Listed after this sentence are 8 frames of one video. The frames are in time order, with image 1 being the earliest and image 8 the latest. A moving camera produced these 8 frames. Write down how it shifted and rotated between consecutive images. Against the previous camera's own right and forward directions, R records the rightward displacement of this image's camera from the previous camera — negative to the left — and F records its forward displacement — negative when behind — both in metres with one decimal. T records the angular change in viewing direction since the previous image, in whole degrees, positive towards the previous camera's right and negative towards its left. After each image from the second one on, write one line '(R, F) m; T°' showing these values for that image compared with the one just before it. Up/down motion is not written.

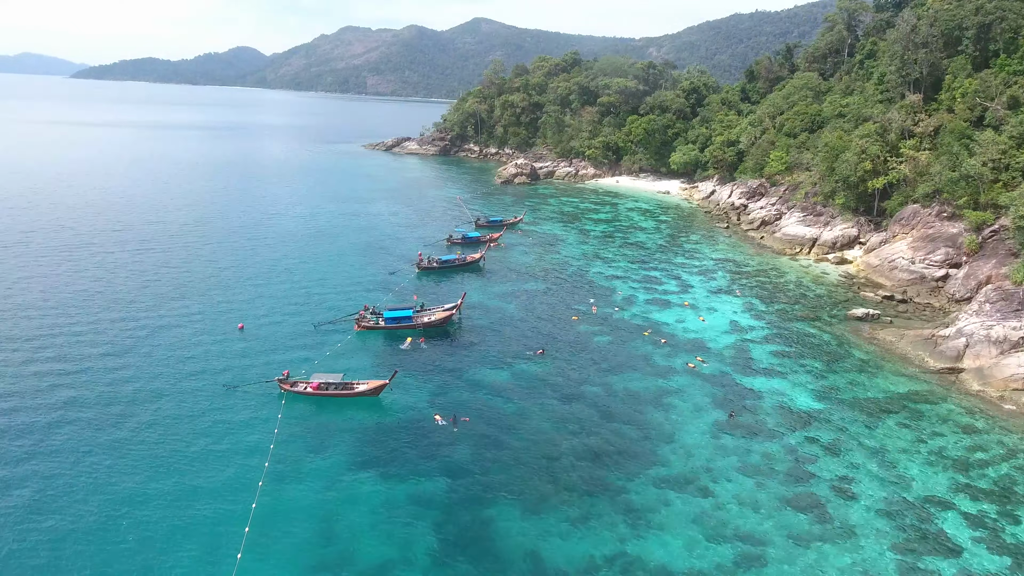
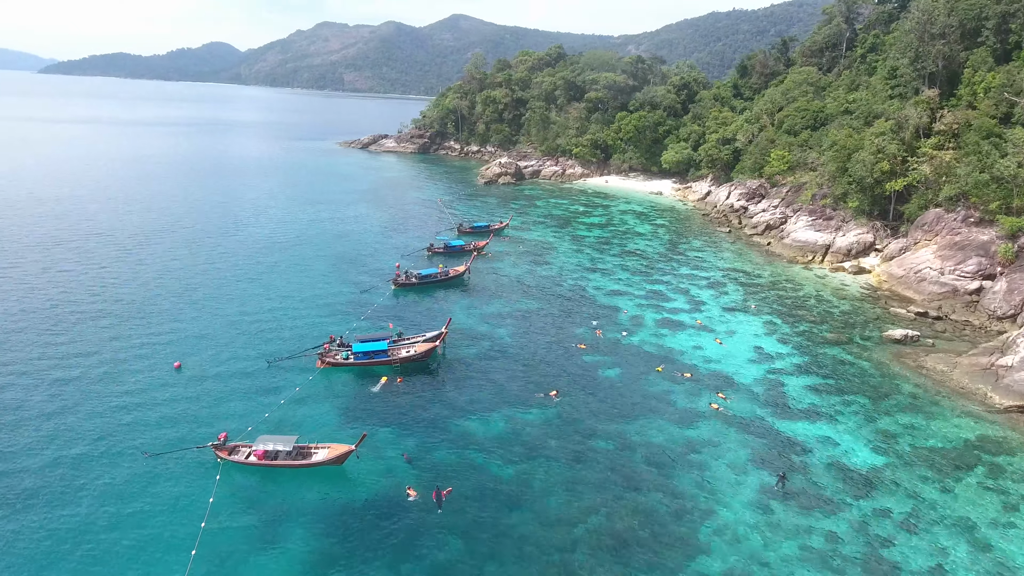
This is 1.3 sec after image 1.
(-0.7, +6.2) m; +2°
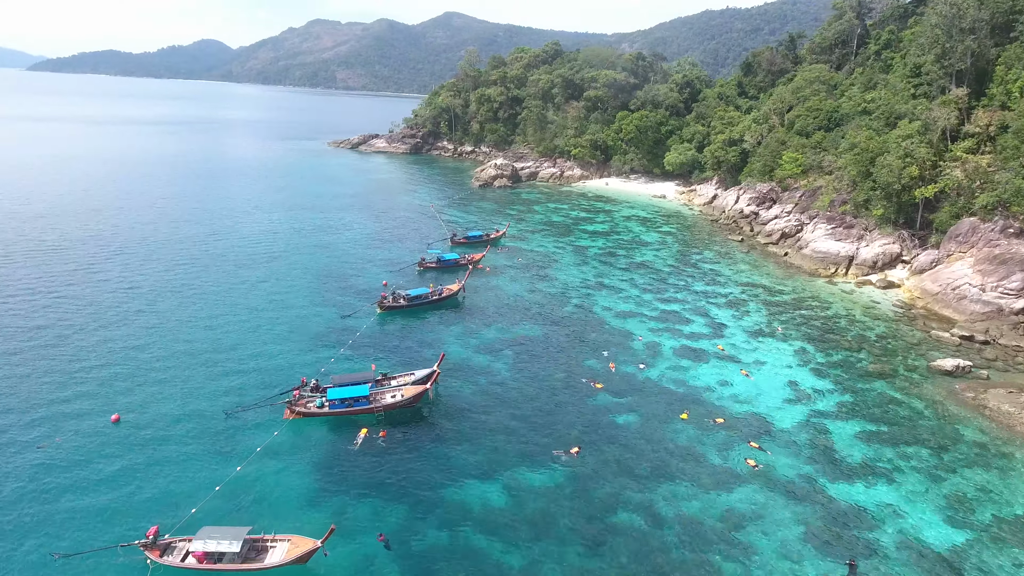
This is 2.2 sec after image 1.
(-0.4, +4.8) m; +1°
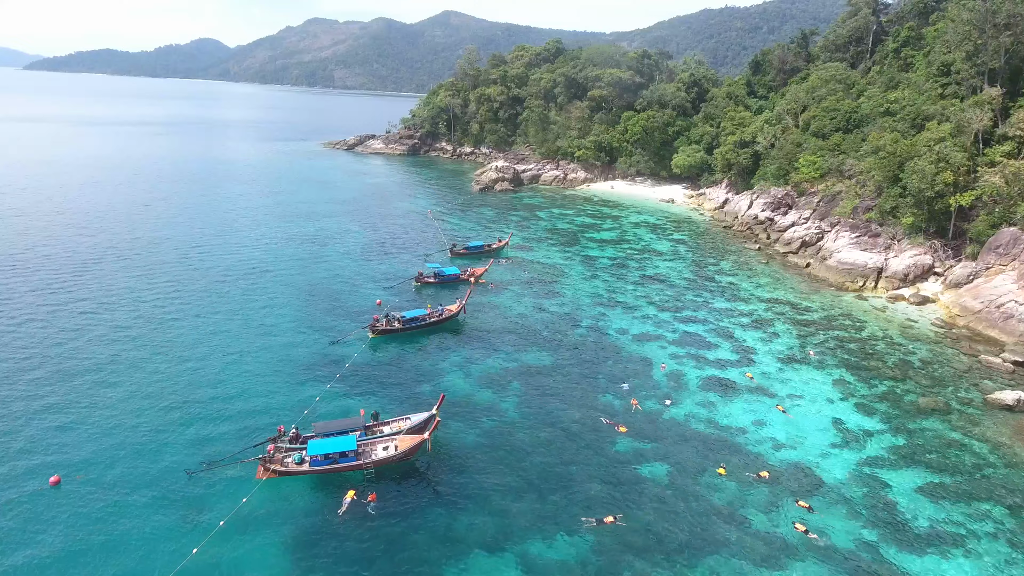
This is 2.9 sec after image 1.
(-0.5, +3.9) m; 0°
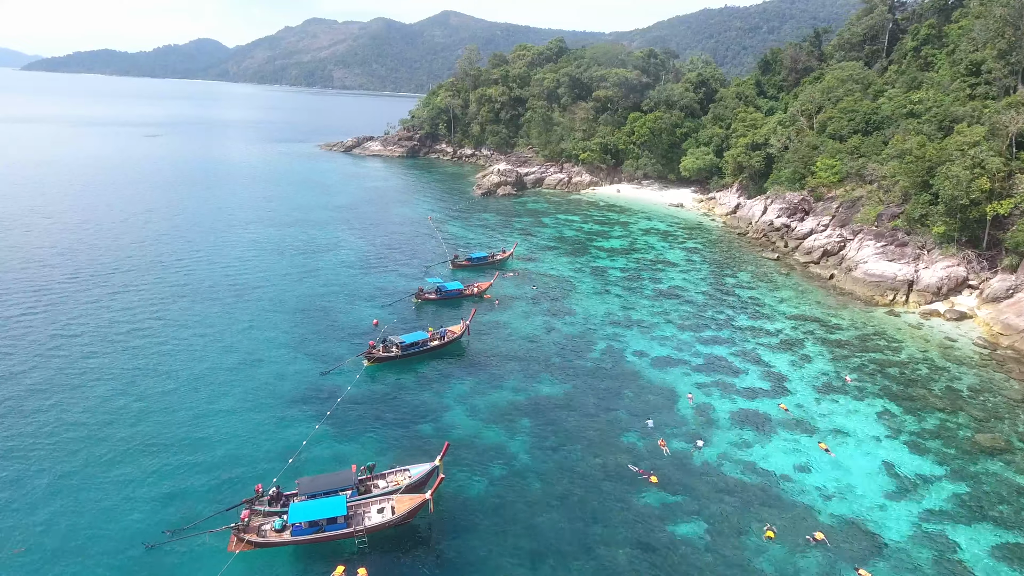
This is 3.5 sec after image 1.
(-0.5, +3.4) m; 0°
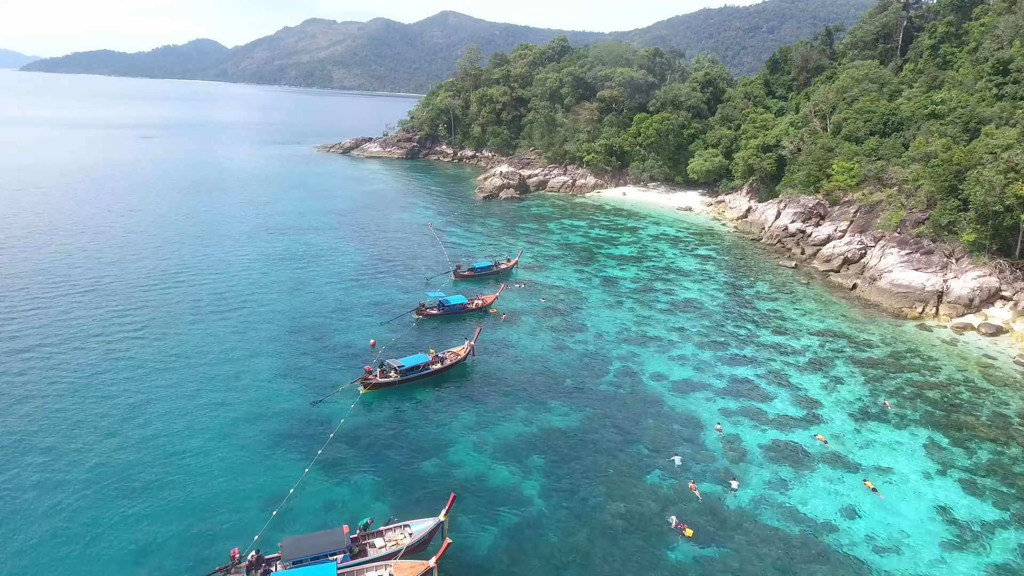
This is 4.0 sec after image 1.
(-0.4, +2.8) m; 0°
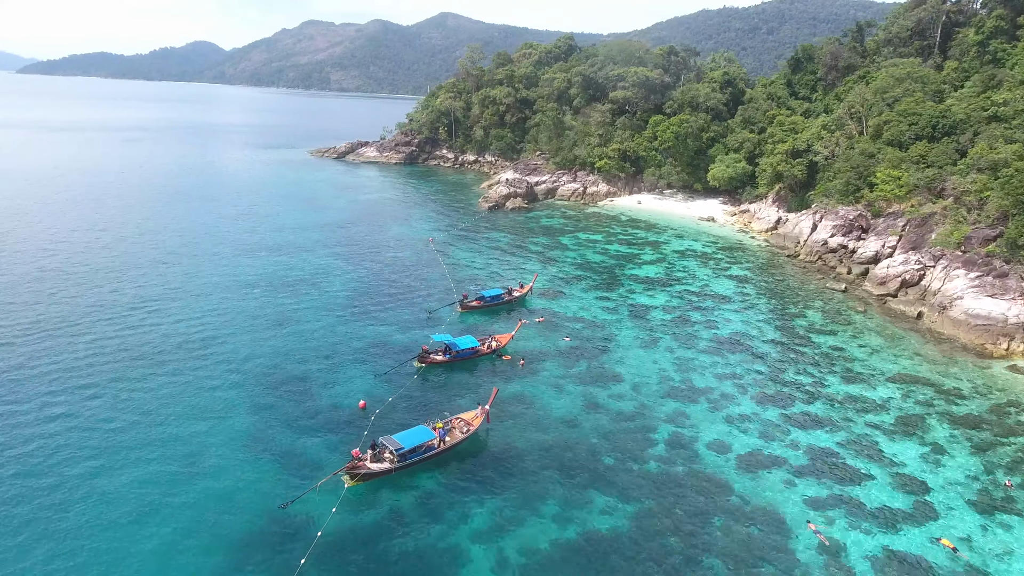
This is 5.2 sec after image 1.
(-1.0, +6.7) m; 0°
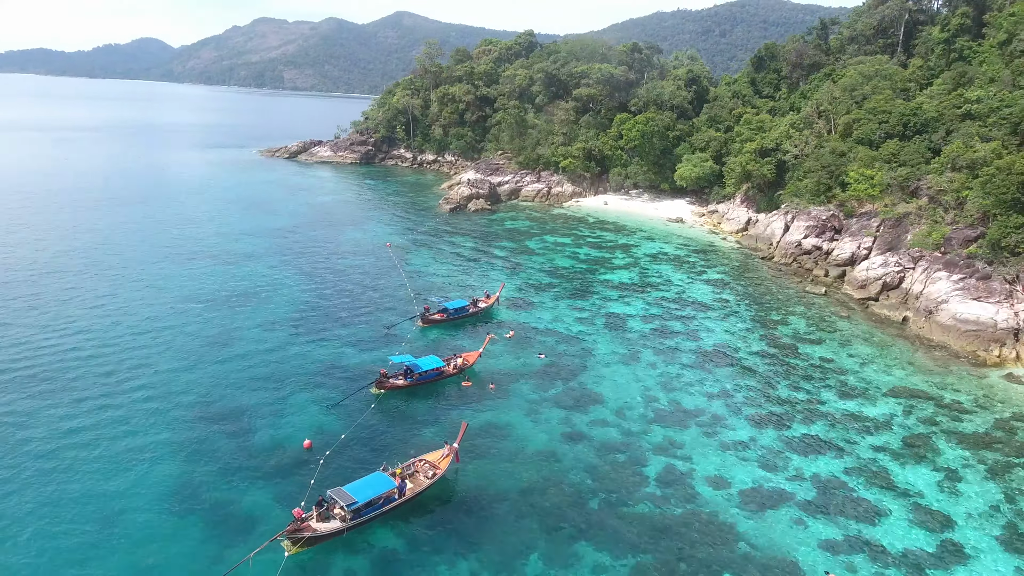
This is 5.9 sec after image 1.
(-0.3, +3.5) m; +3°
